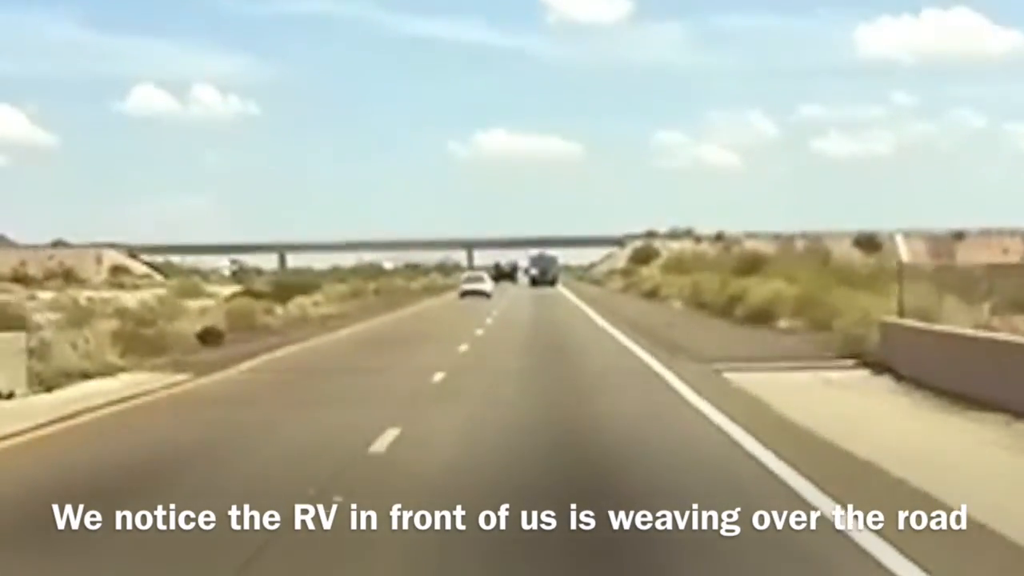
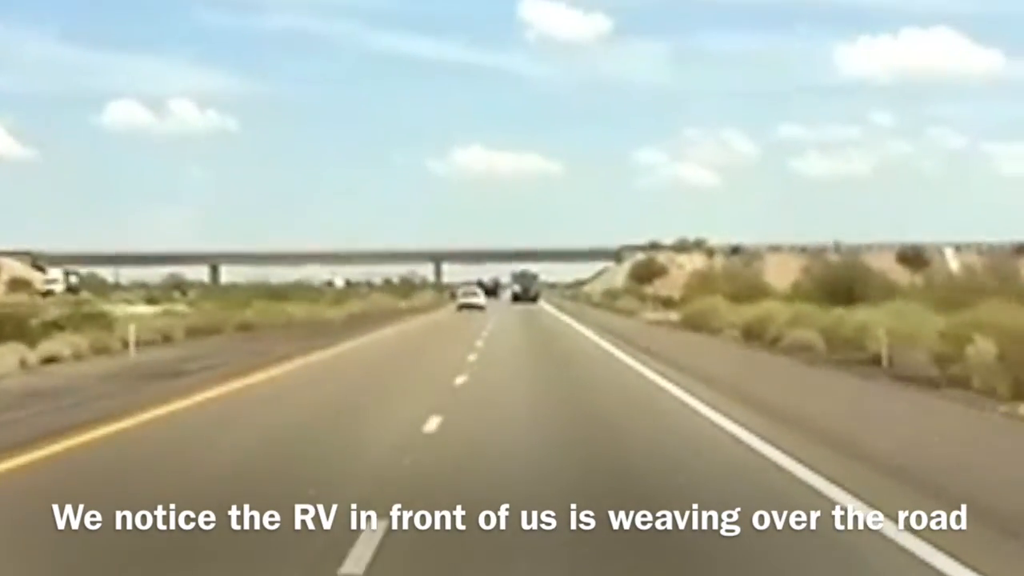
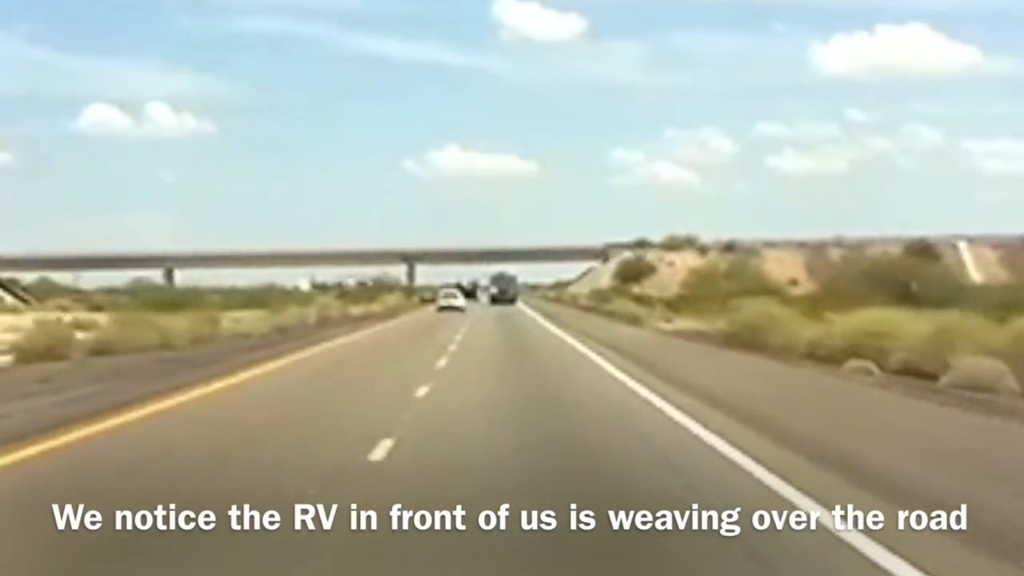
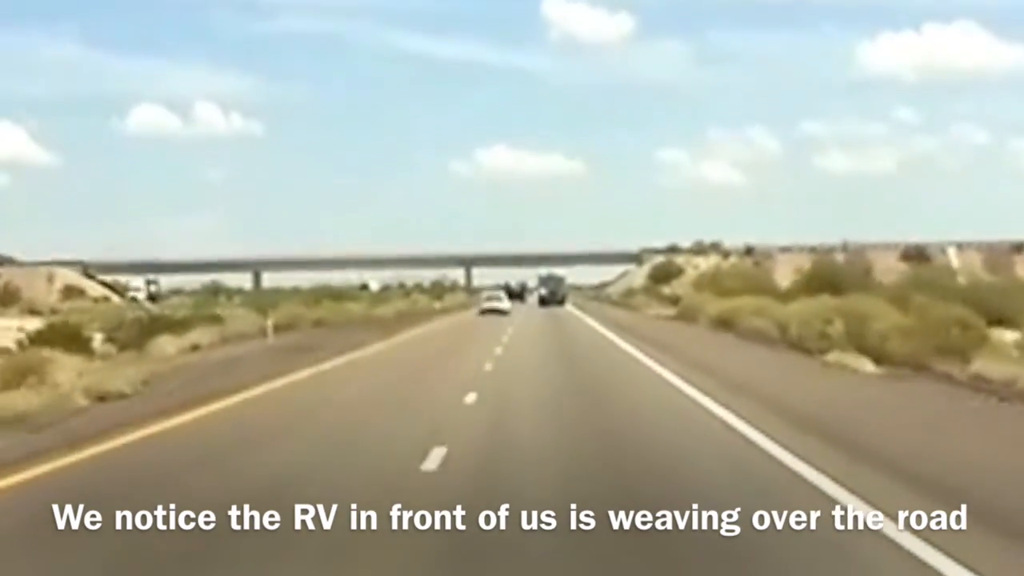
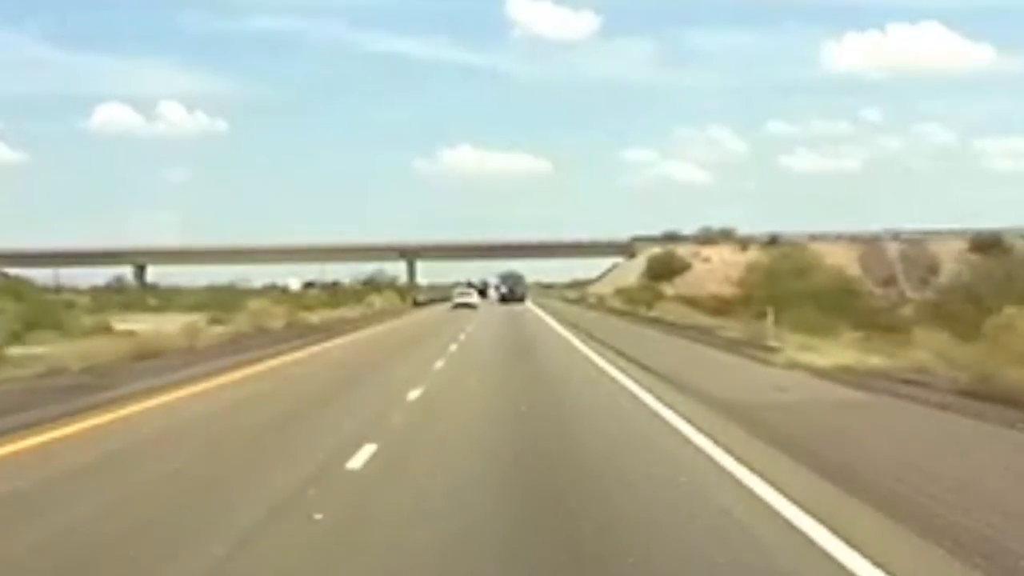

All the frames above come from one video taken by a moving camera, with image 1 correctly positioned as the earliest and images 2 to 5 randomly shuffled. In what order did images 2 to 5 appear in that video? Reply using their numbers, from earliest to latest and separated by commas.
4, 2, 3, 5
